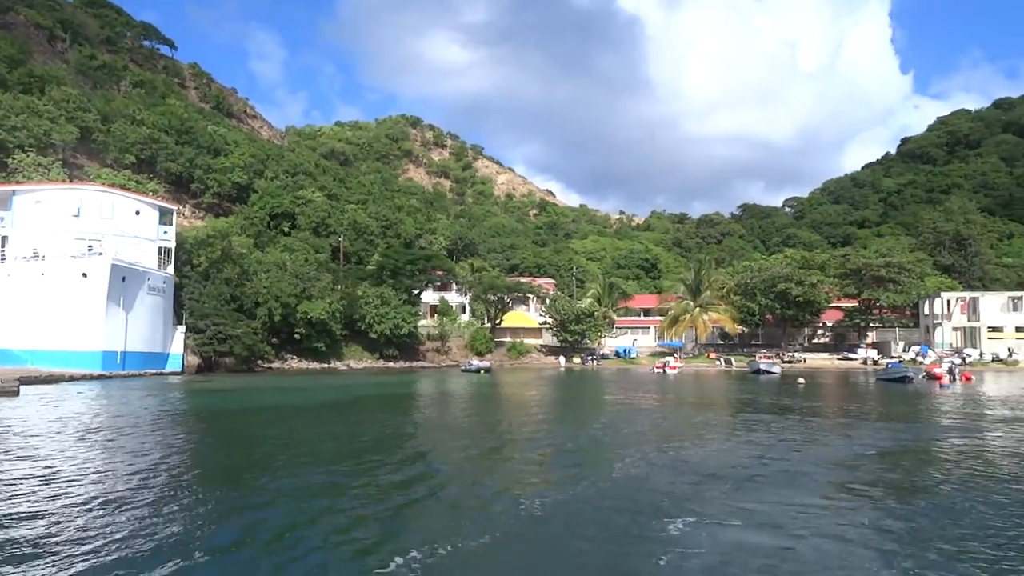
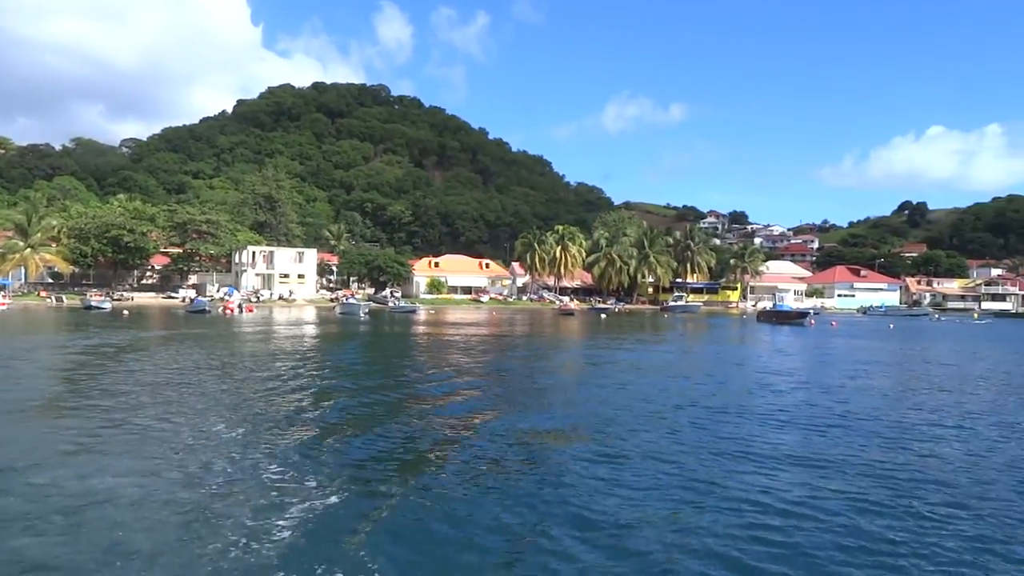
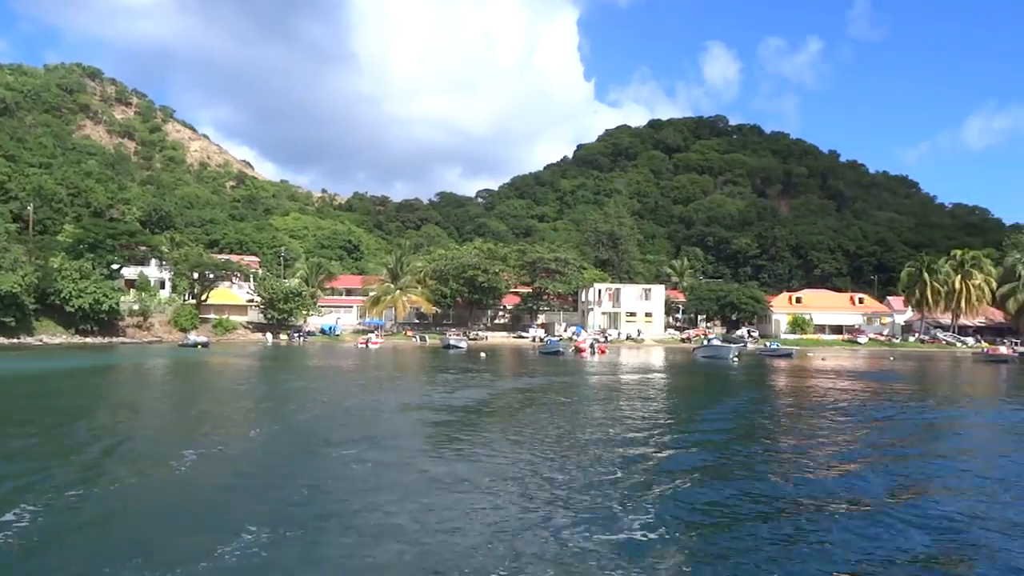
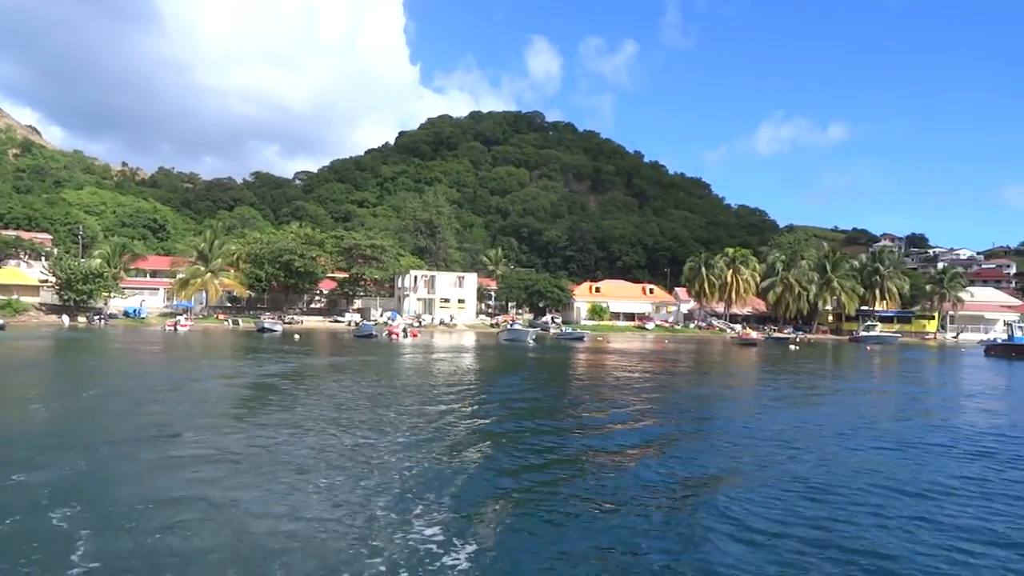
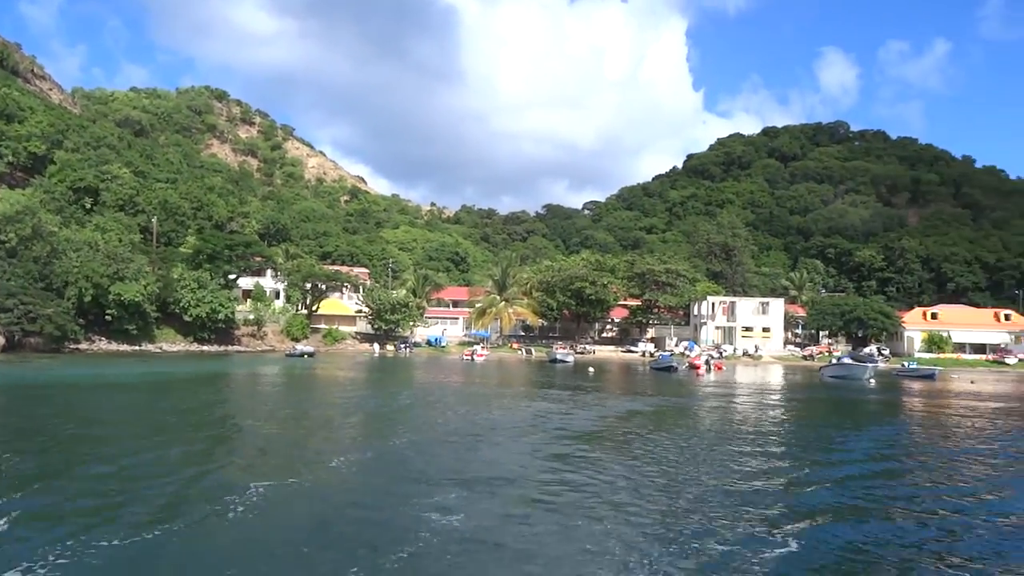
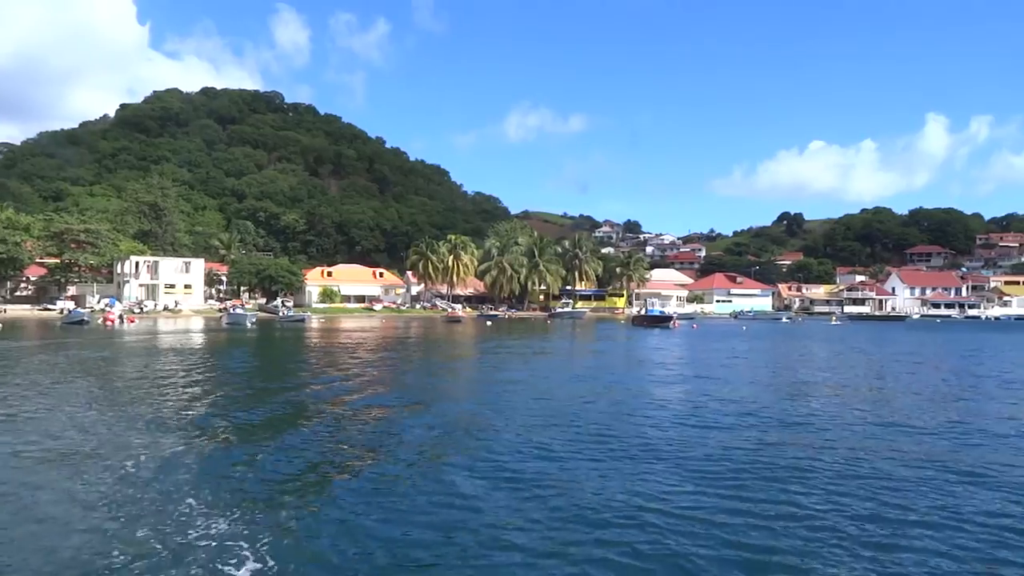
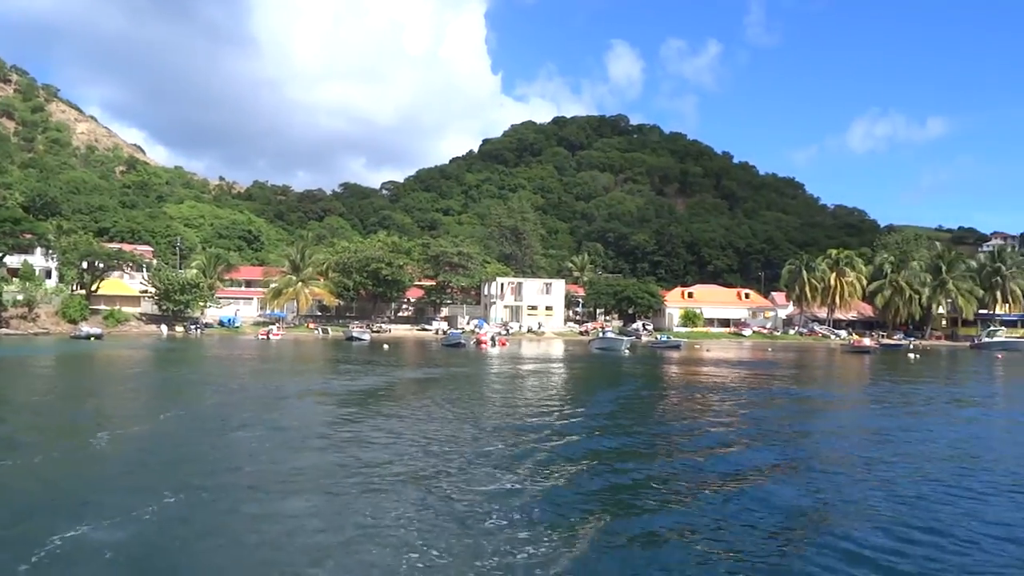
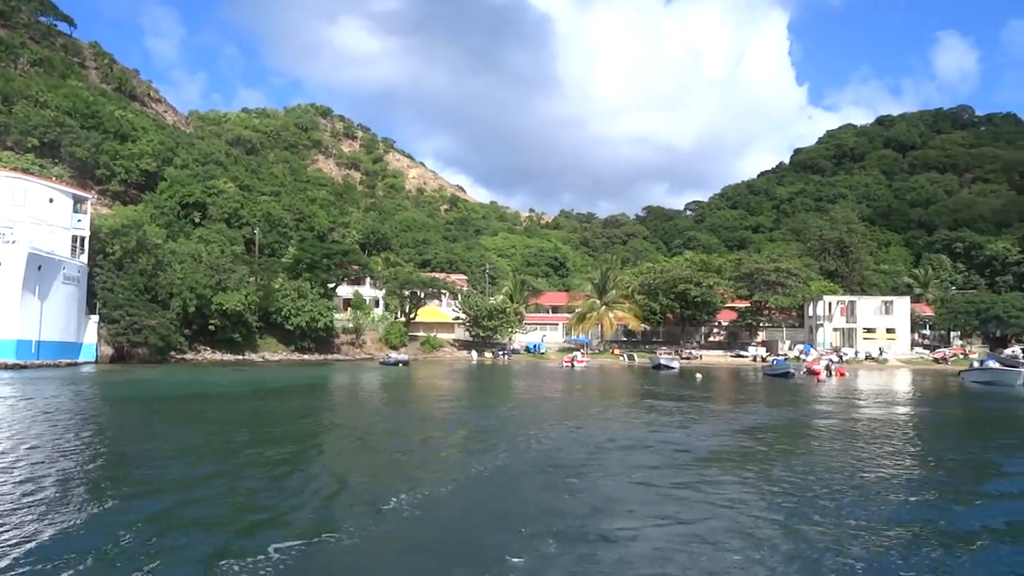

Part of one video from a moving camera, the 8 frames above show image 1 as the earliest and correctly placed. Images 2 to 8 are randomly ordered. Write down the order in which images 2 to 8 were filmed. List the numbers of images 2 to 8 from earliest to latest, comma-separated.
8, 5, 3, 7, 4, 2, 6
